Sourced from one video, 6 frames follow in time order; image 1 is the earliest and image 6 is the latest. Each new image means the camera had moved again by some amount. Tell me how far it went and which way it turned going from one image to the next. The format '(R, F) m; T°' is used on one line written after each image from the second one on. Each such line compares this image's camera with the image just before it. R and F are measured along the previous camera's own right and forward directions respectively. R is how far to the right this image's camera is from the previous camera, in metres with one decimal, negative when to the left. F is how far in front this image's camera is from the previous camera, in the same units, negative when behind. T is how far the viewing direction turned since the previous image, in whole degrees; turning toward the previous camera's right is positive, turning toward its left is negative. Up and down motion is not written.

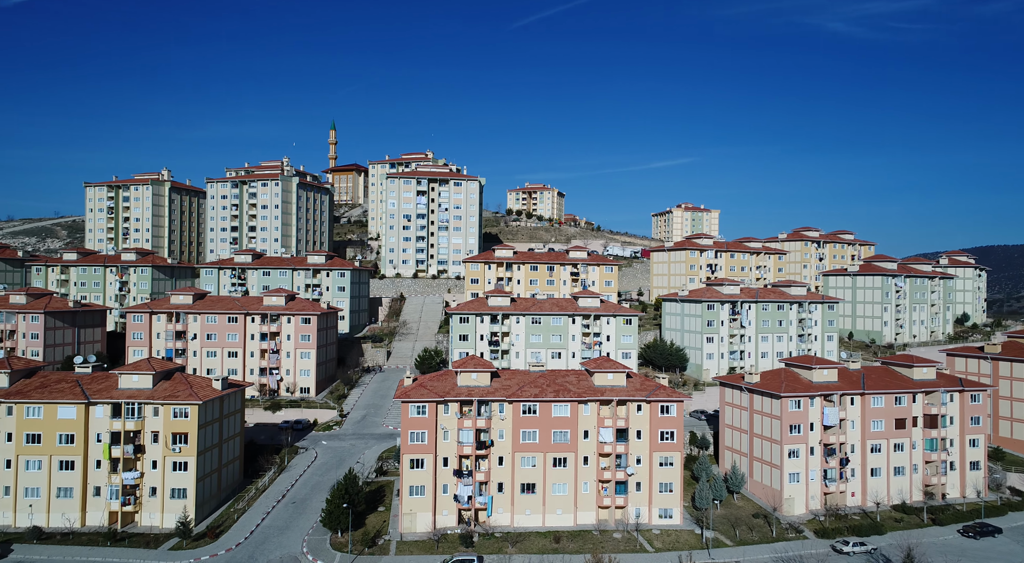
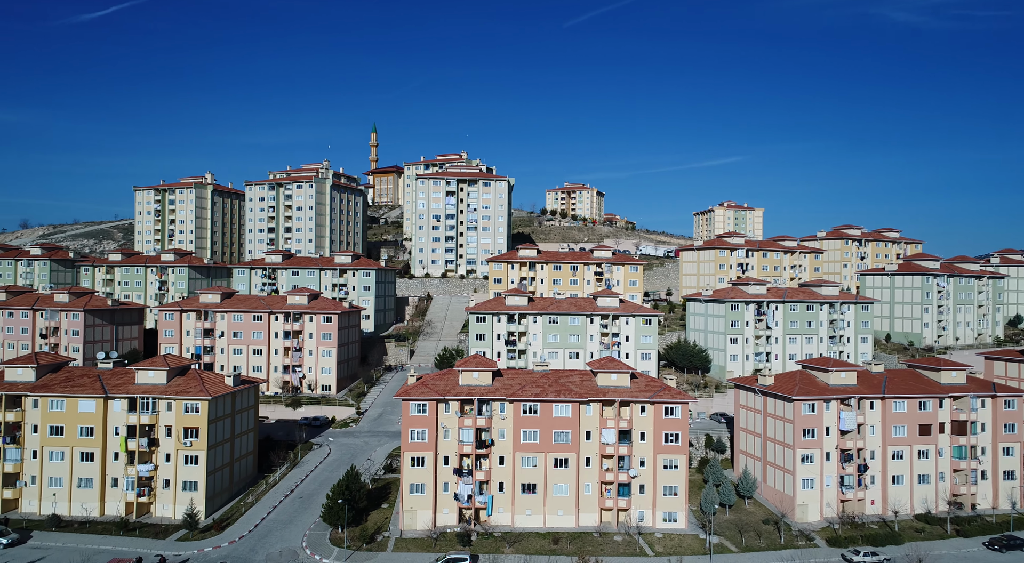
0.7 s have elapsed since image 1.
(+3.0, +0.2) m; -4°
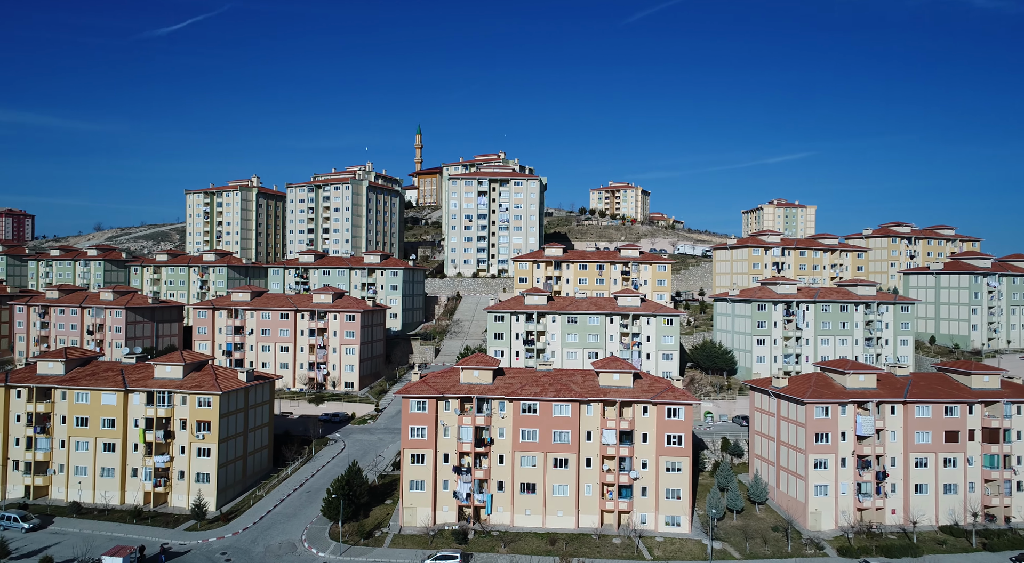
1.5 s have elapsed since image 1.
(+3.4, +0.3) m; -5°
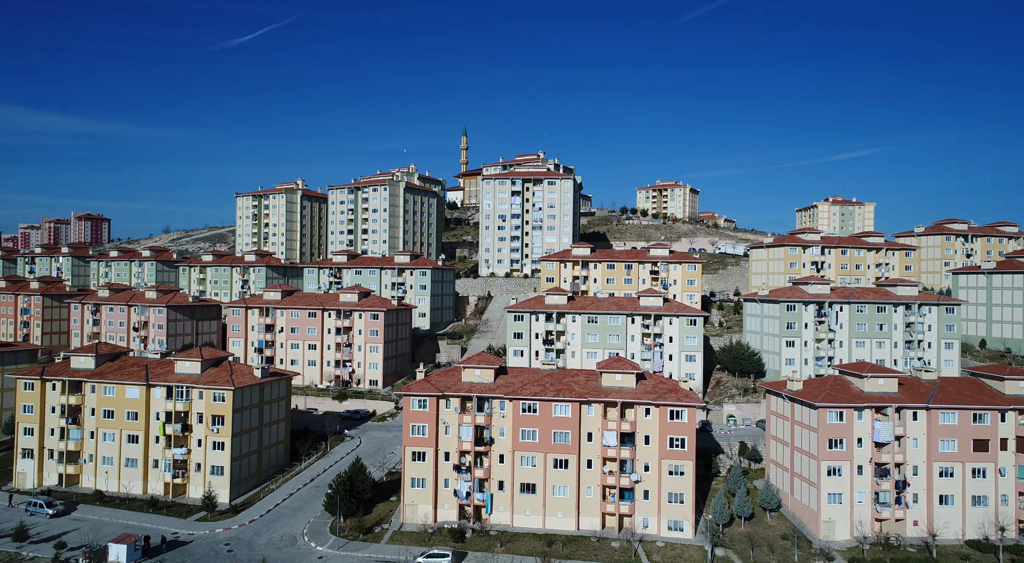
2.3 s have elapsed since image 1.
(+3.5, +0.3) m; -5°
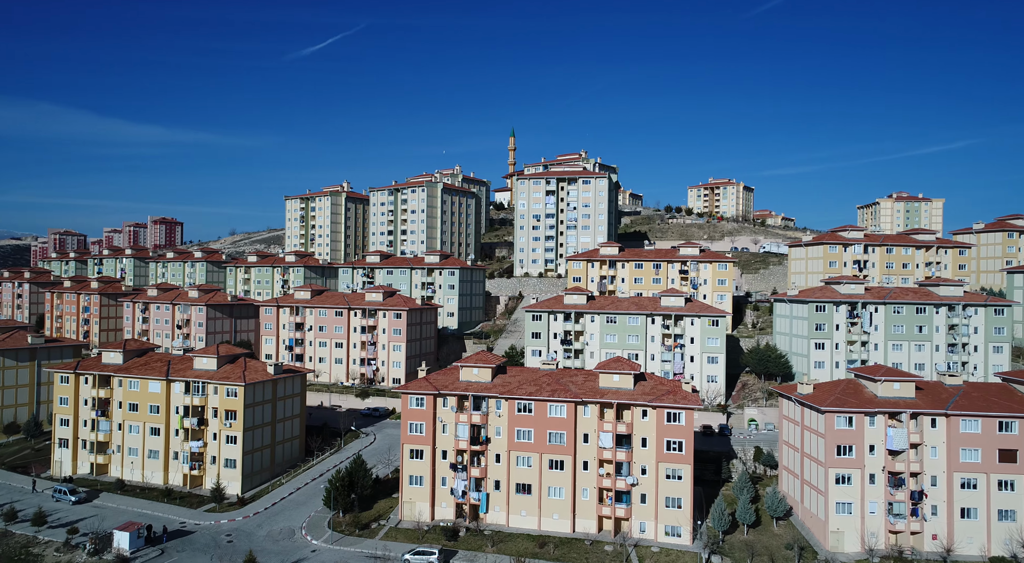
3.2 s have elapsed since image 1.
(+4.0, +0.4) m; -5°
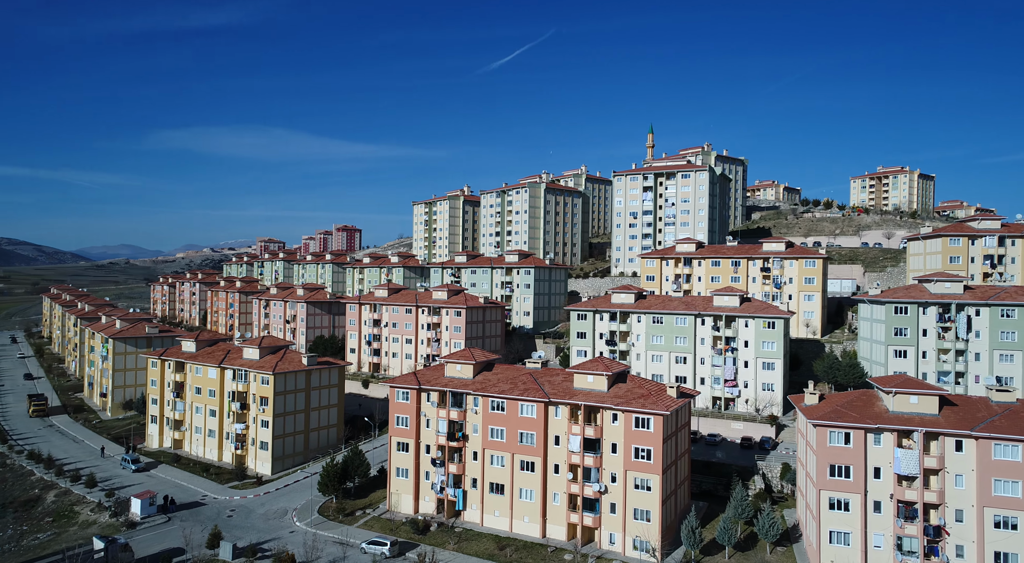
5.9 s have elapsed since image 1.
(+11.8, +2.7) m; -16°
